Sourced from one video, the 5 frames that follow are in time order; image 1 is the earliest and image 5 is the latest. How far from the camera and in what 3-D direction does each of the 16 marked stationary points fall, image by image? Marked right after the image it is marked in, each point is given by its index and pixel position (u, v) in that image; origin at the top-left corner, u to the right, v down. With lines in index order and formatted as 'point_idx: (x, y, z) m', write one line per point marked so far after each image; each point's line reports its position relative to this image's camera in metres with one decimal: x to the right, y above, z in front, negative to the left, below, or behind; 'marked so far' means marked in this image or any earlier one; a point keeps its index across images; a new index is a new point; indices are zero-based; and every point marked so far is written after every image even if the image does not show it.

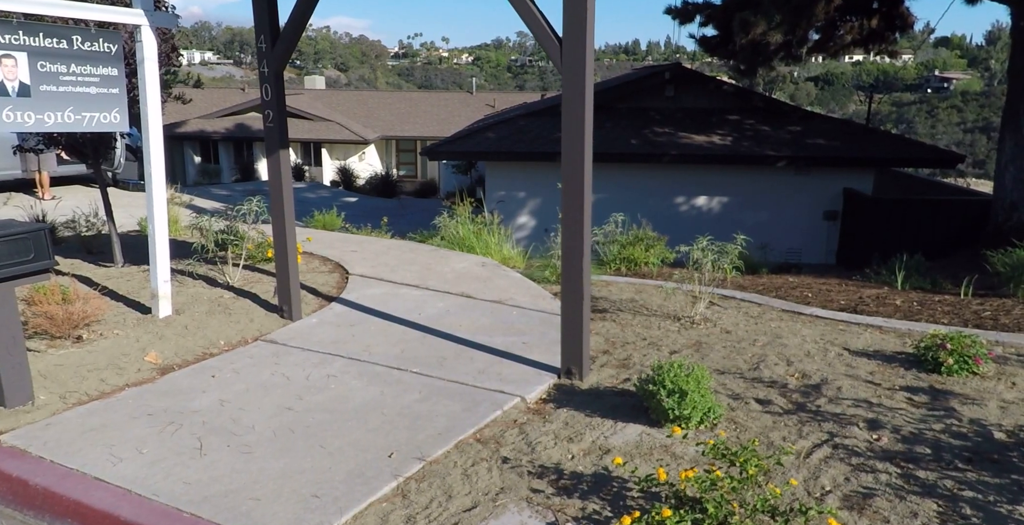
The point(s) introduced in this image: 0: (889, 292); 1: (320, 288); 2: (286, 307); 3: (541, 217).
0: (+3.6, -0.3, +7.0) m
1: (-1.8, -0.2, +6.9) m
2: (-1.9, -0.4, +6.0) m
3: (+0.6, +1.0, +15.3) m
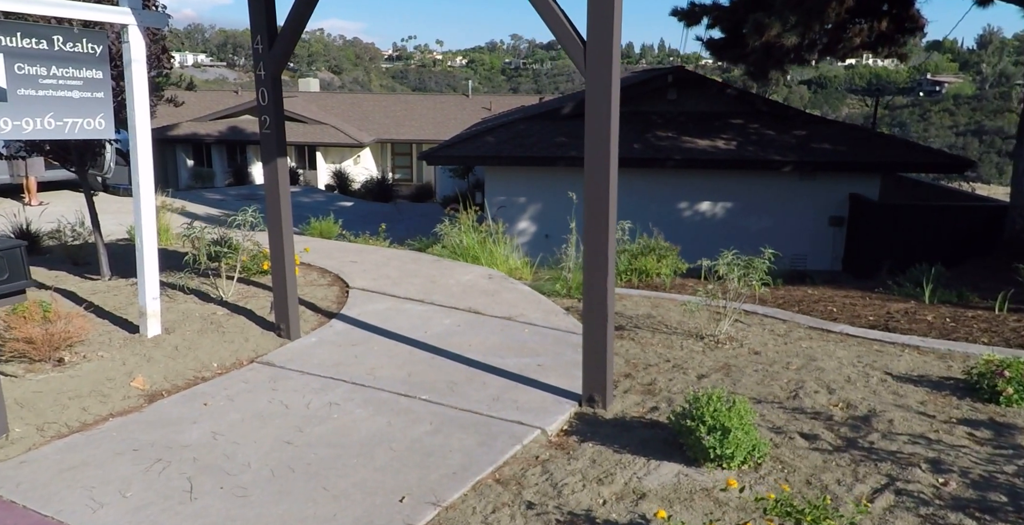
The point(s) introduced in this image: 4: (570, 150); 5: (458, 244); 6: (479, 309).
0: (+3.7, -0.4, +6.7) m
1: (-1.8, -0.4, +6.5) m
2: (-1.8, -0.5, +5.6) m
3: (+0.6, +0.8, +15.0) m
4: (+1.1, +2.2, +14.3) m
5: (-0.7, +0.2, +8.9) m
6: (-0.3, -0.4, +6.3) m
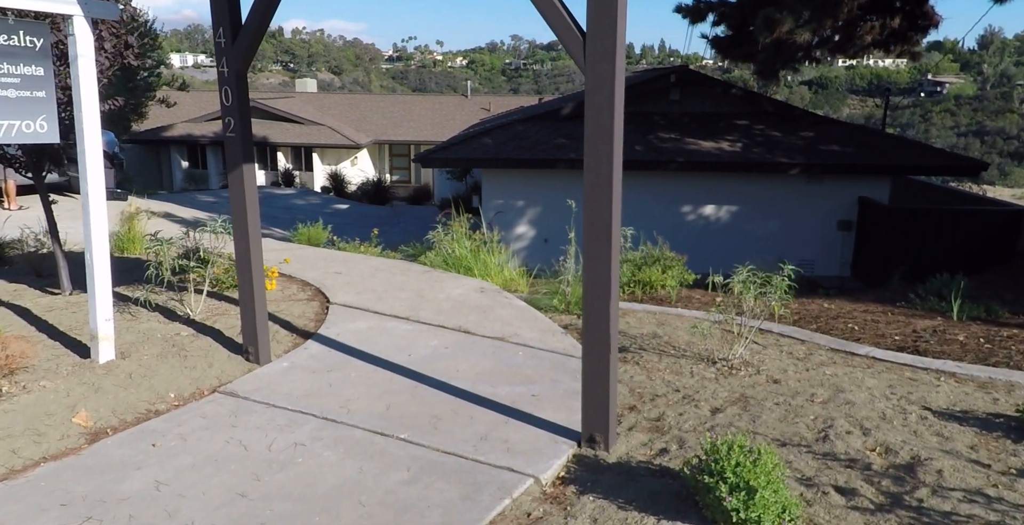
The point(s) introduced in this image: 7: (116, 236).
0: (+3.7, -0.5, +6.1) m
1: (-1.8, -0.5, +6.0) m
2: (-1.8, -0.6, +5.1) m
3: (+0.6, +0.7, +14.5) m
4: (+1.1, +2.1, +13.8) m
5: (-0.7, +0.1, +8.4) m
6: (-0.4, -0.5, +5.8) m
7: (-4.8, +0.3, +8.7) m
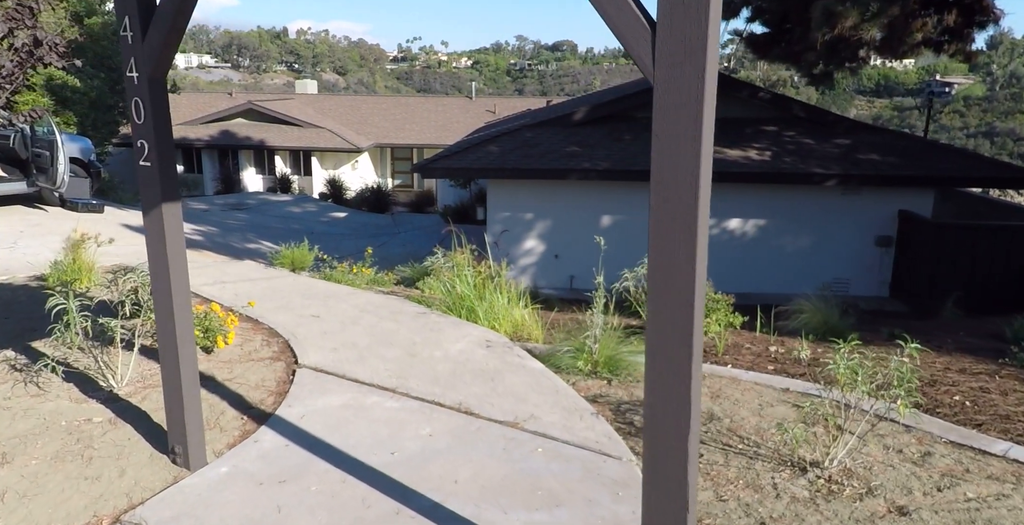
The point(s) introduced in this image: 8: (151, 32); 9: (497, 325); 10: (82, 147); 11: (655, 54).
0: (+3.8, -0.9, +4.8) m
1: (-1.7, -0.9, +4.7) m
2: (-1.8, -1.0, +3.8) m
3: (+0.7, +0.3, +13.2) m
4: (+1.2, +1.7, +12.5) m
5: (-0.6, -0.3, +7.1) m
6: (-0.3, -0.9, +4.5) m
7: (-4.7, 0.0, +7.4) m
8: (-1.7, +1.1, +3.4) m
9: (-0.1, -0.6, +6.5) m
10: (-9.5, +2.6, +16.0) m
11: (+0.4, +0.7, +2.2) m
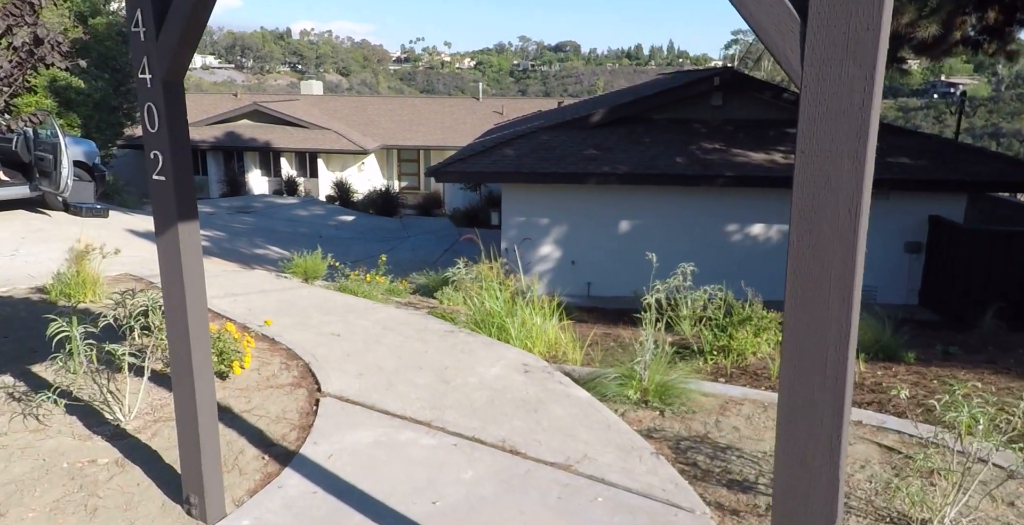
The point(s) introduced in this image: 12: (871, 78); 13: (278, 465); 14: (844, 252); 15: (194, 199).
0: (+4.1, -1.0, +4.3) m
1: (-1.4, -1.0, +4.3) m
2: (-1.5, -1.1, +3.4) m
3: (+1.0, +0.2, +12.7) m
4: (+1.6, +1.6, +12.0) m
5: (-0.3, -0.4, +6.6) m
6: (0.0, -1.0, +4.1) m
7: (-4.4, -0.2, +7.0) m
8: (-1.4, +1.0, +2.9) m
9: (+0.2, -0.7, +6.0) m
10: (-9.2, +2.4, +15.5) m
11: (+0.7, +0.5, +1.8) m
12: (+0.8, +0.4, +1.7) m
13: (-1.2, -1.1, +3.9) m
14: (+0.8, 0.0, +1.8) m
15: (-1.4, +0.3, +3.1) m
